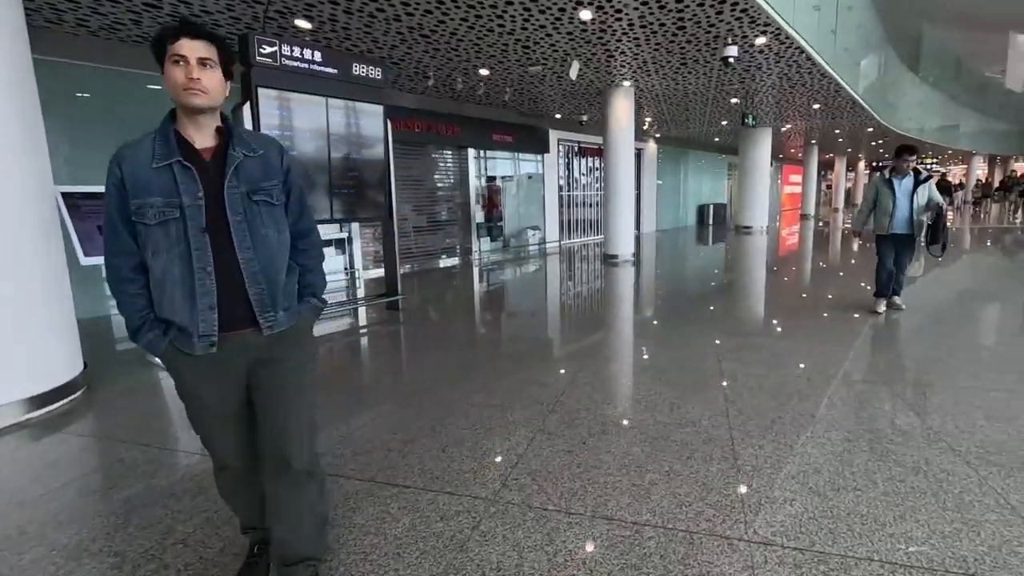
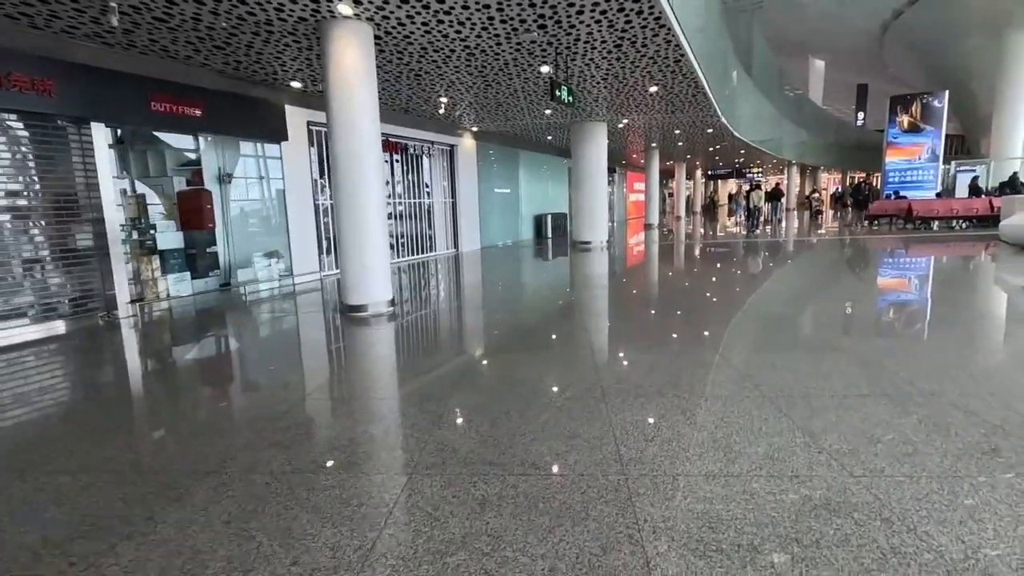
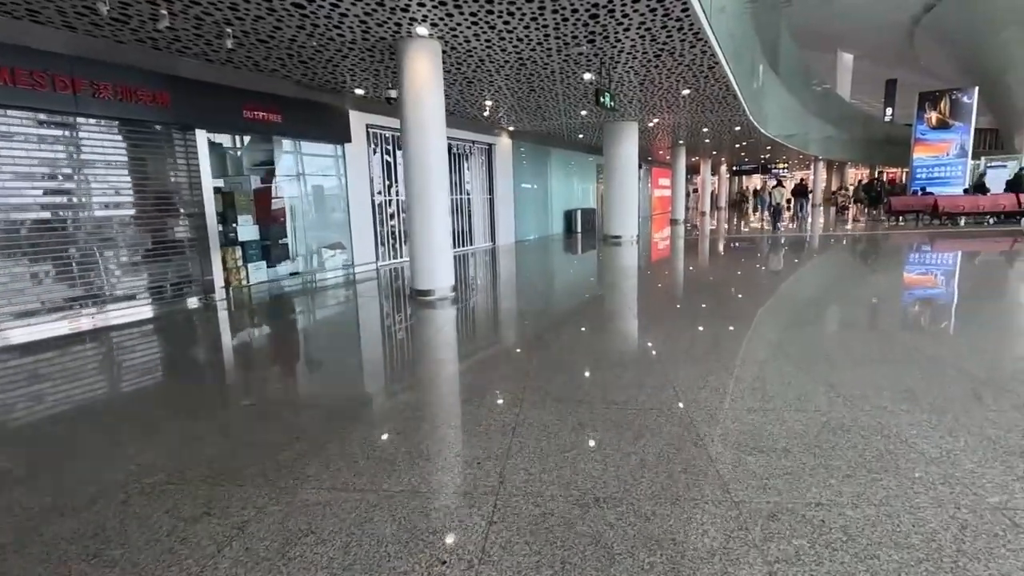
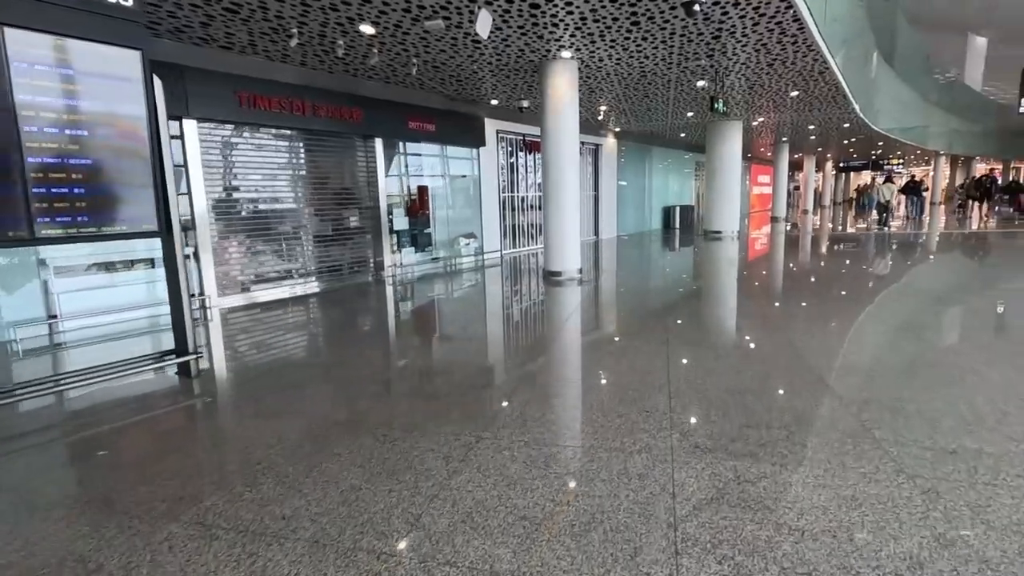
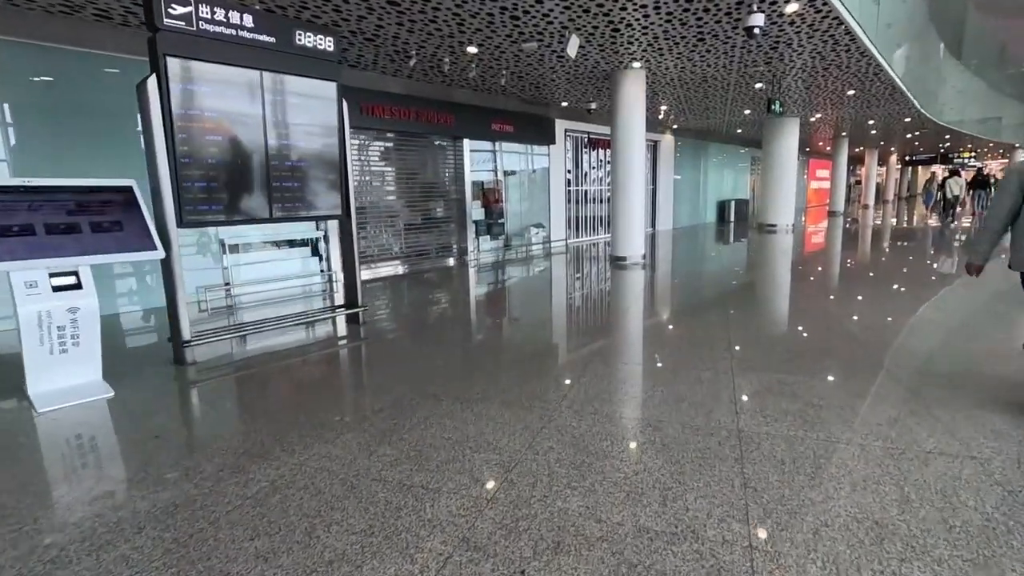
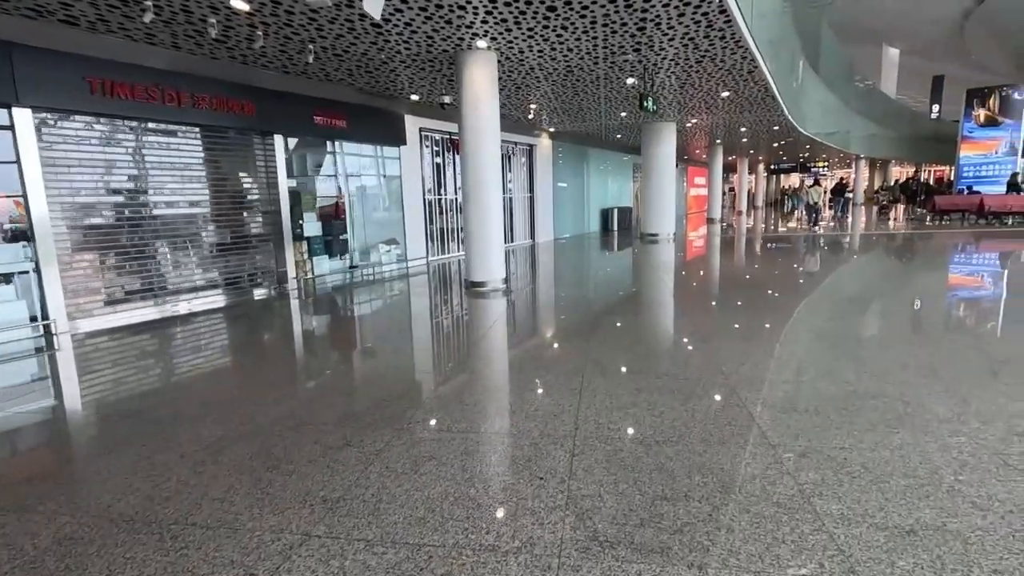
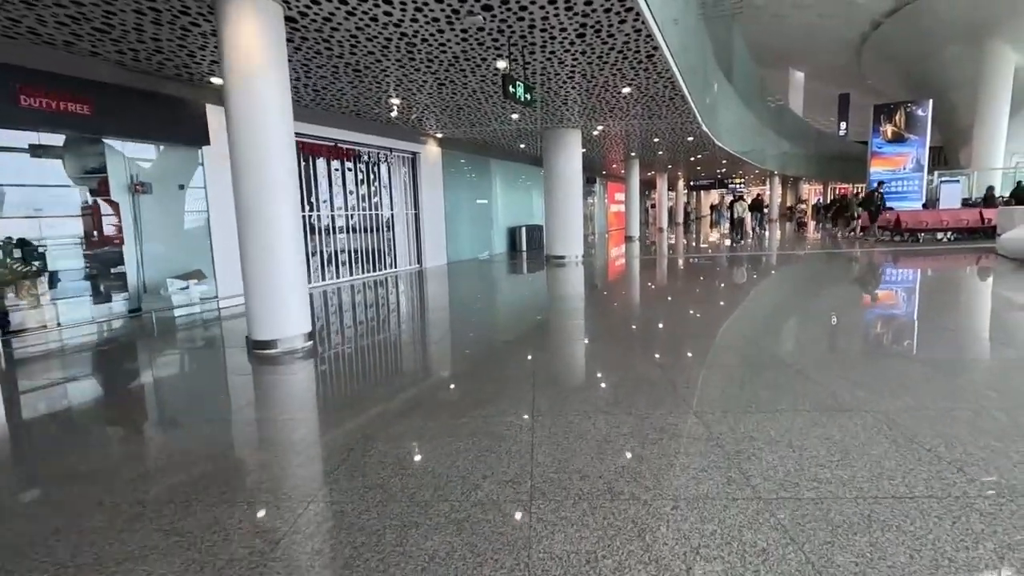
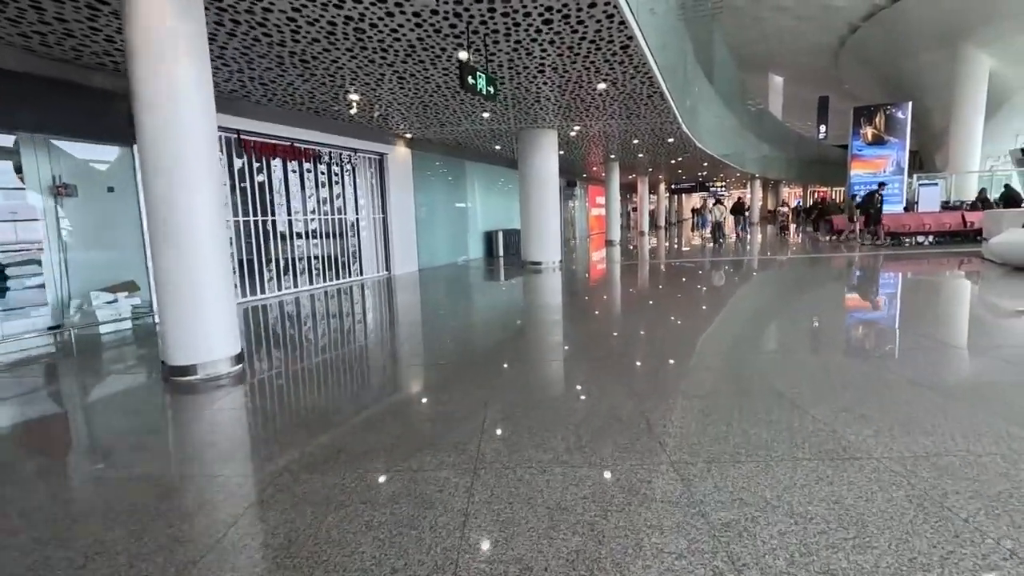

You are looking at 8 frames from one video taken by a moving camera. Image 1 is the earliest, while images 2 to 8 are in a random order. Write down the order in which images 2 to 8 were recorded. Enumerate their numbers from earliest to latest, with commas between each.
5, 4, 6, 3, 2, 7, 8
